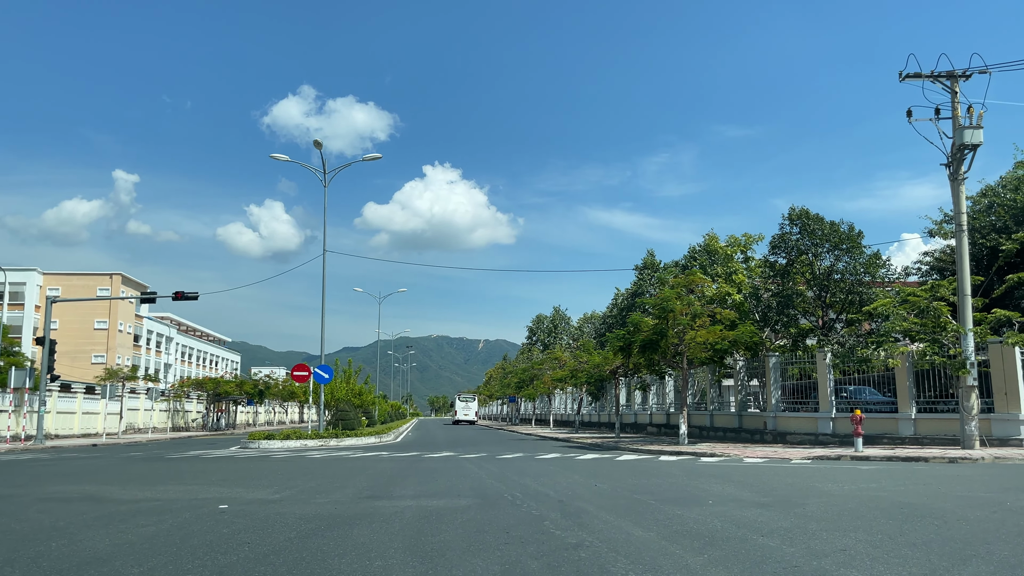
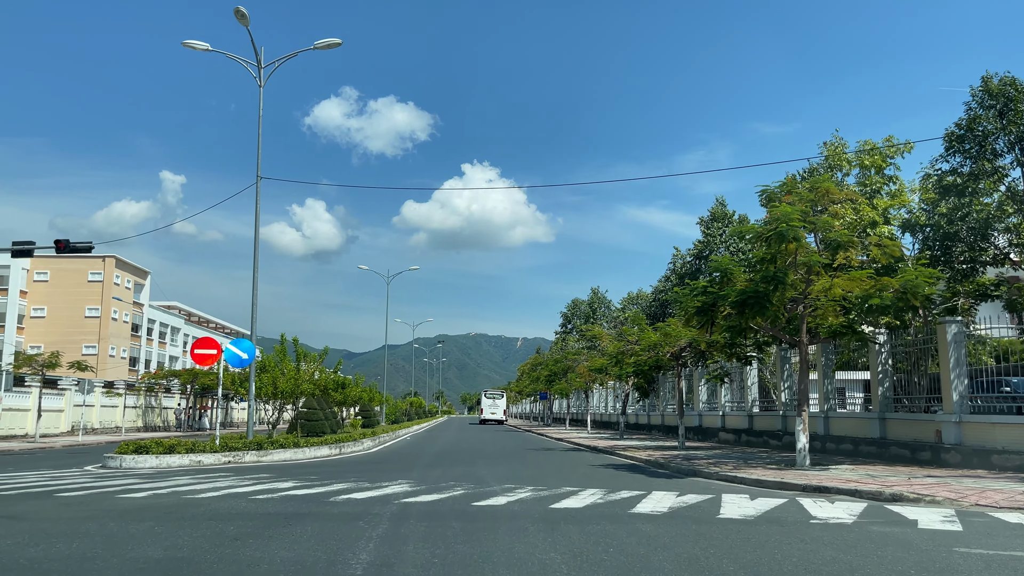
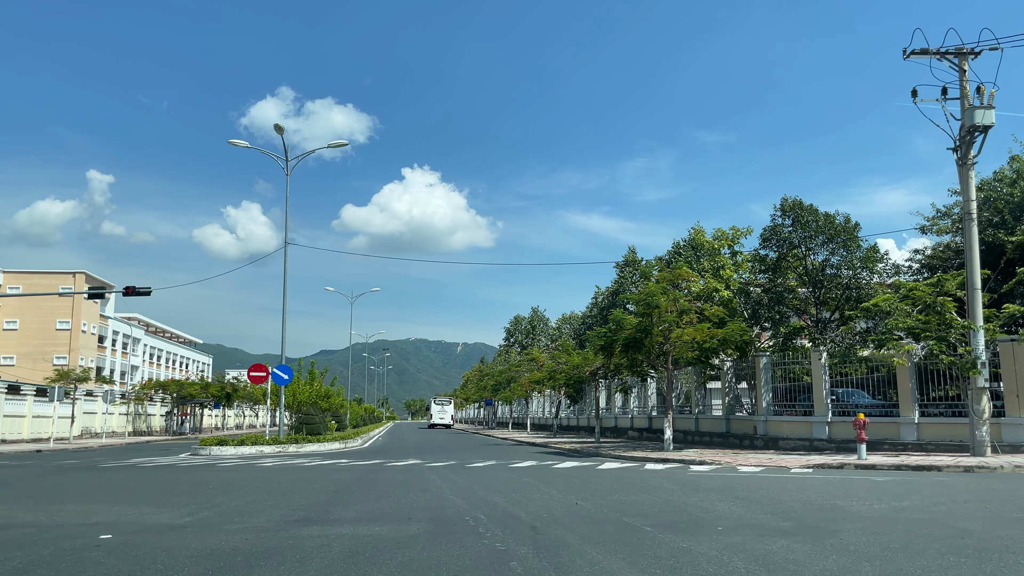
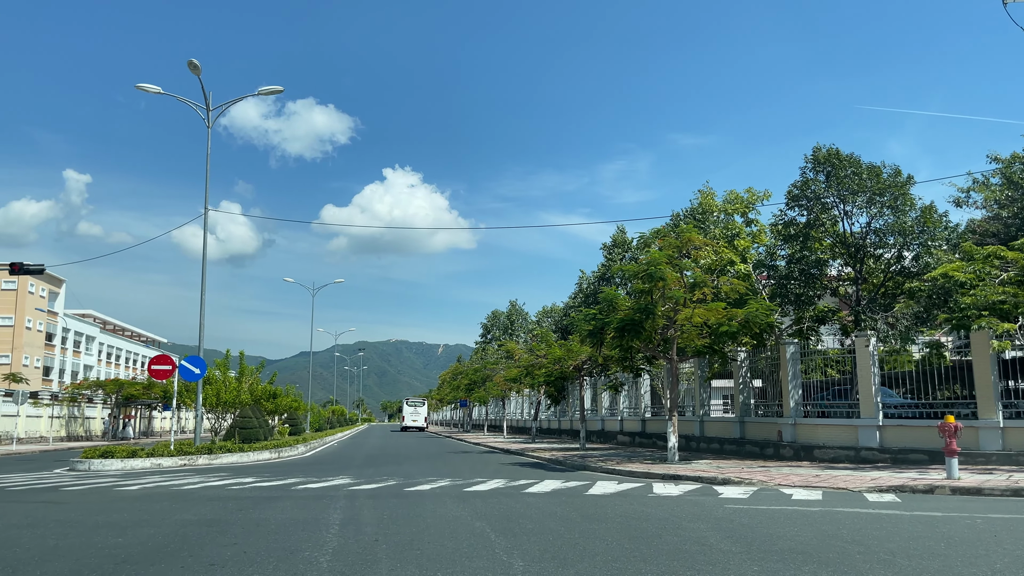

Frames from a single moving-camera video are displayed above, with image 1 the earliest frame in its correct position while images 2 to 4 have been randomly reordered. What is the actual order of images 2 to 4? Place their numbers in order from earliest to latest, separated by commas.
3, 4, 2
